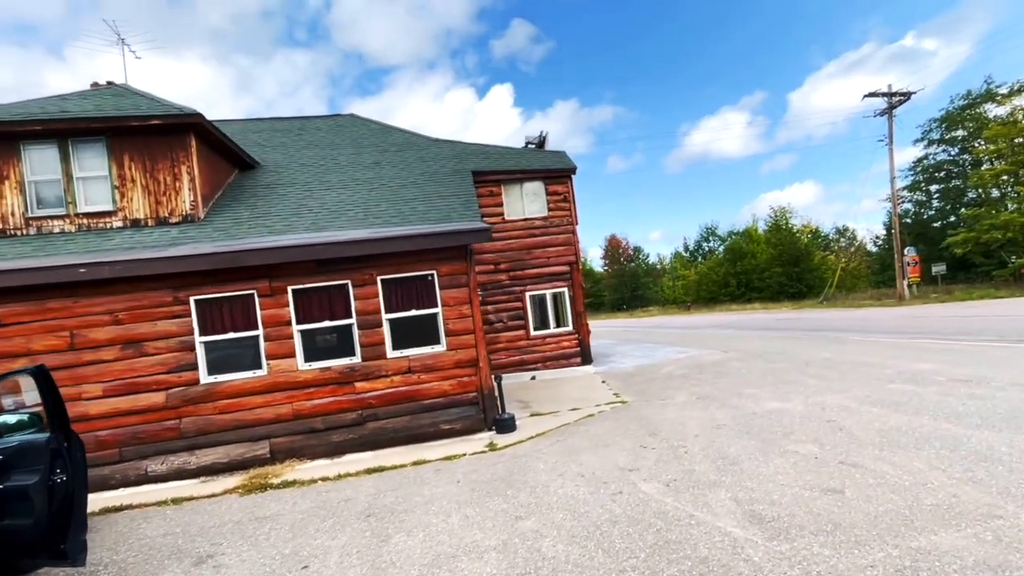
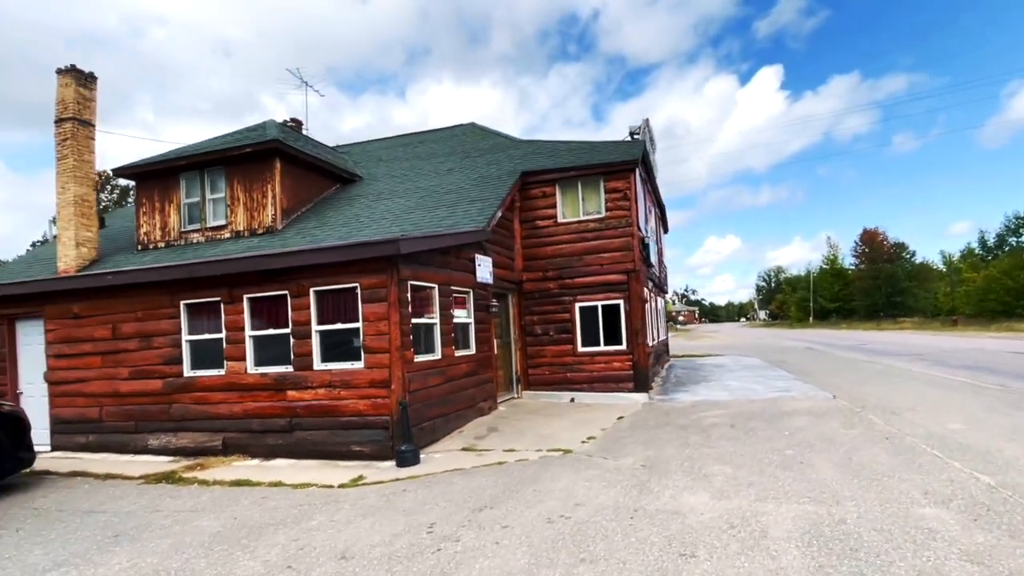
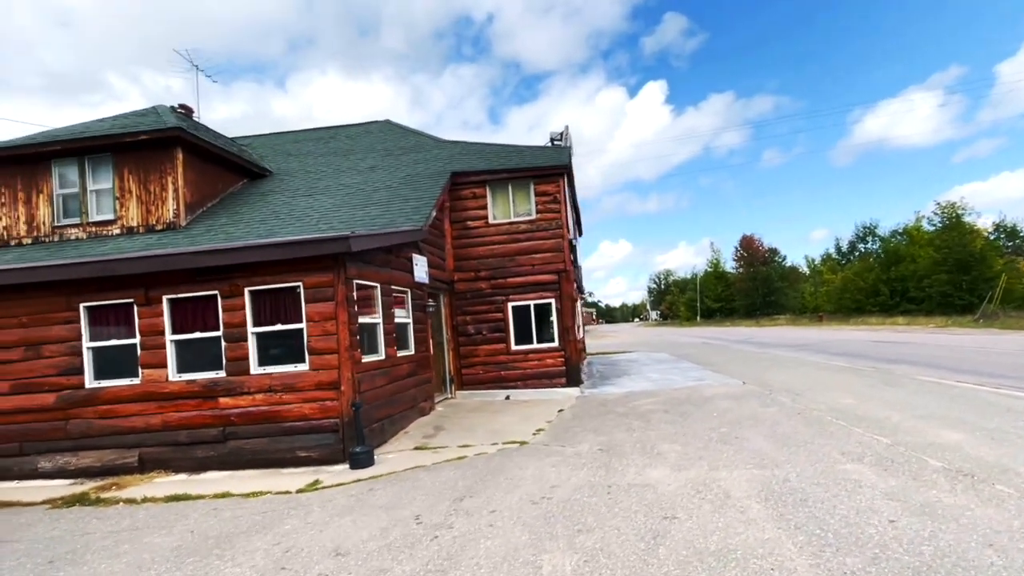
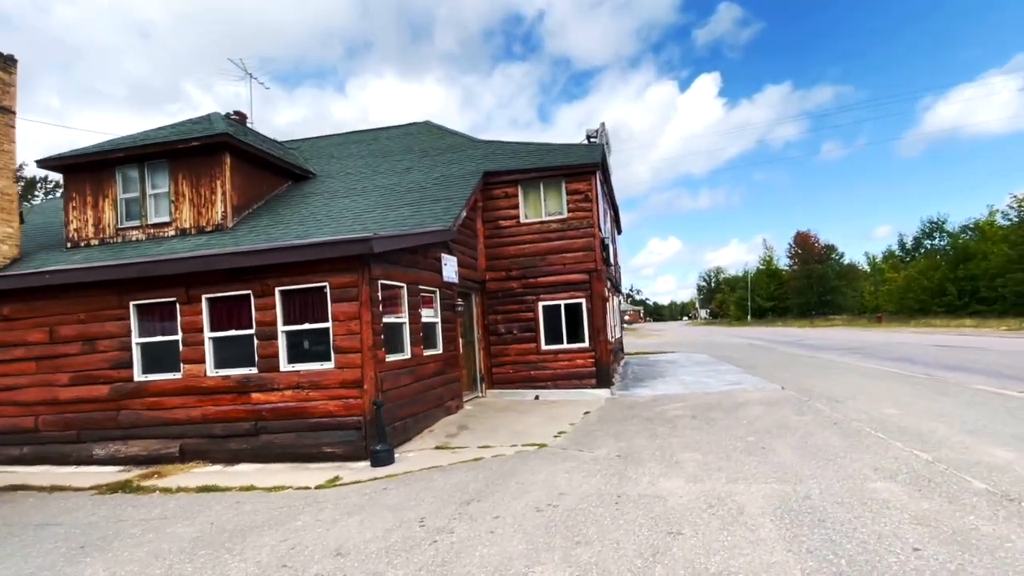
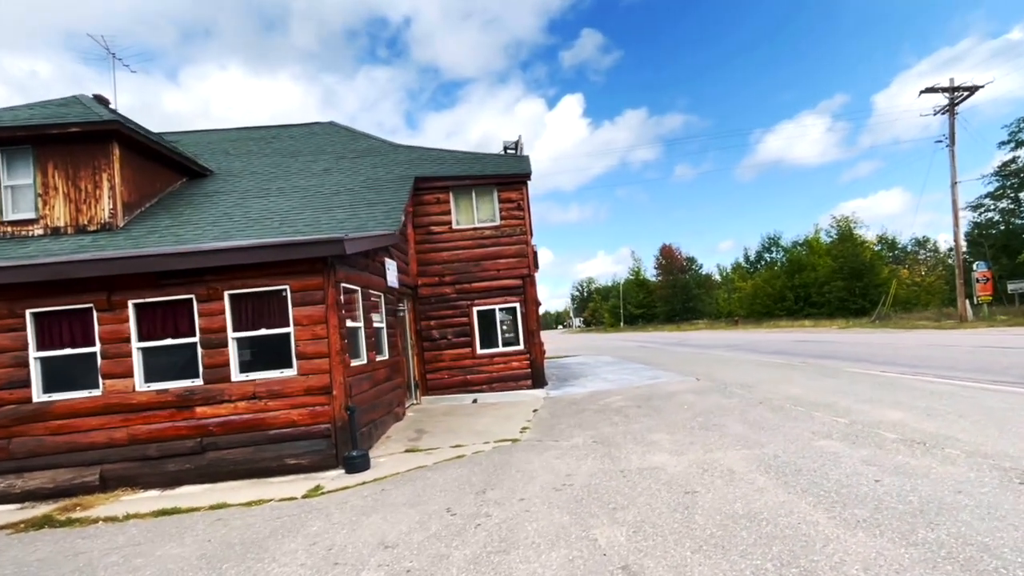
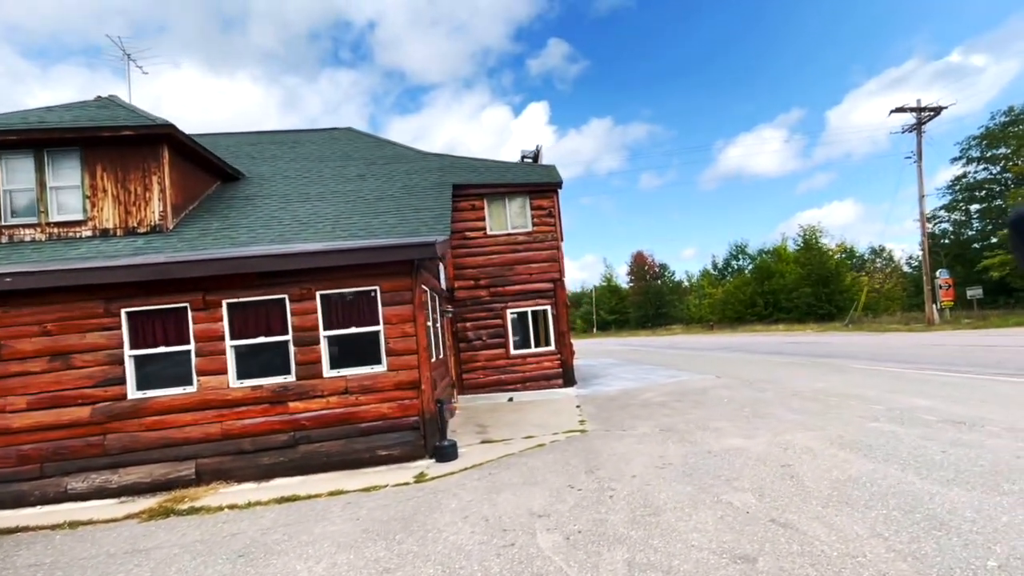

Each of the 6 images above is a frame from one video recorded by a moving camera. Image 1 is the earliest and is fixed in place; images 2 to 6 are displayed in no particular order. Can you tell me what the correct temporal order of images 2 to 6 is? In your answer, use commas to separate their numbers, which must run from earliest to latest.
6, 5, 3, 4, 2
